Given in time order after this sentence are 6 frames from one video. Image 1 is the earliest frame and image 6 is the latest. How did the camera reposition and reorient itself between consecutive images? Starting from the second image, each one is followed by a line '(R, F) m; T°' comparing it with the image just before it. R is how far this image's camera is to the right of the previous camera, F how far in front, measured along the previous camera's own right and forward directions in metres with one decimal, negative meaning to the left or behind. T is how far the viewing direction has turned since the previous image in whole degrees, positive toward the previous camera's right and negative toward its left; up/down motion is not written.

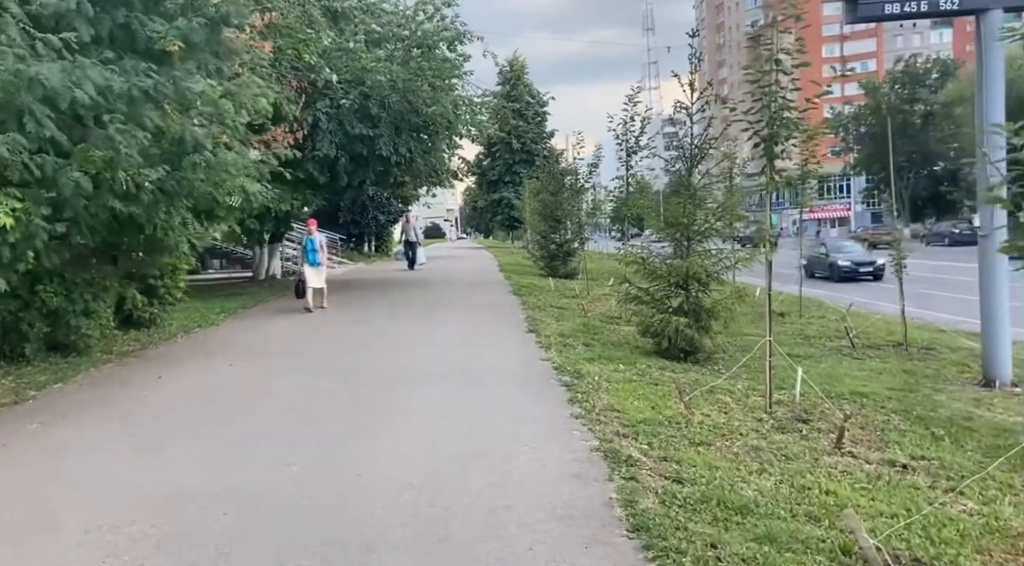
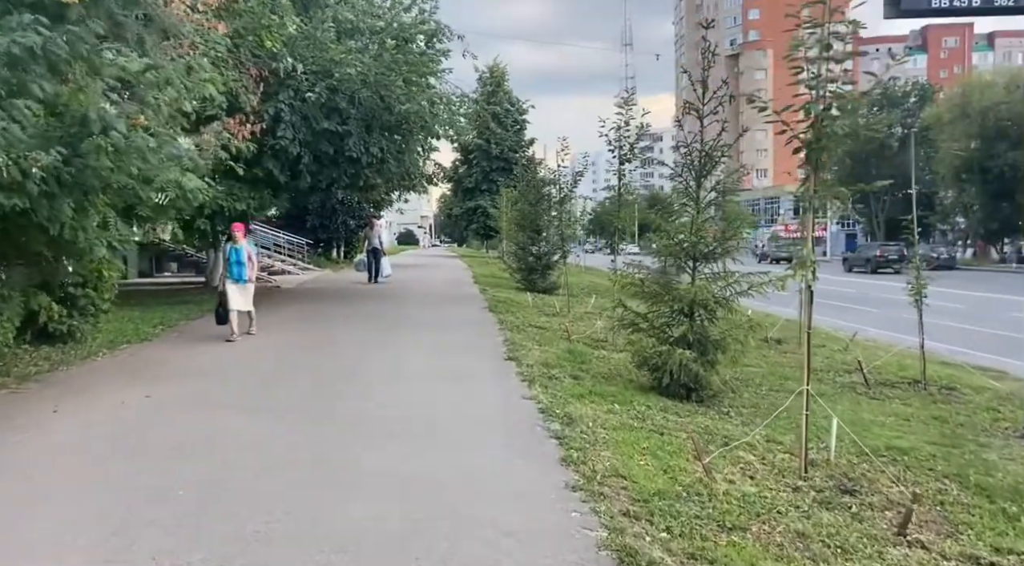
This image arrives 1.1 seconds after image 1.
(-0.1, +1.4) m; +2°
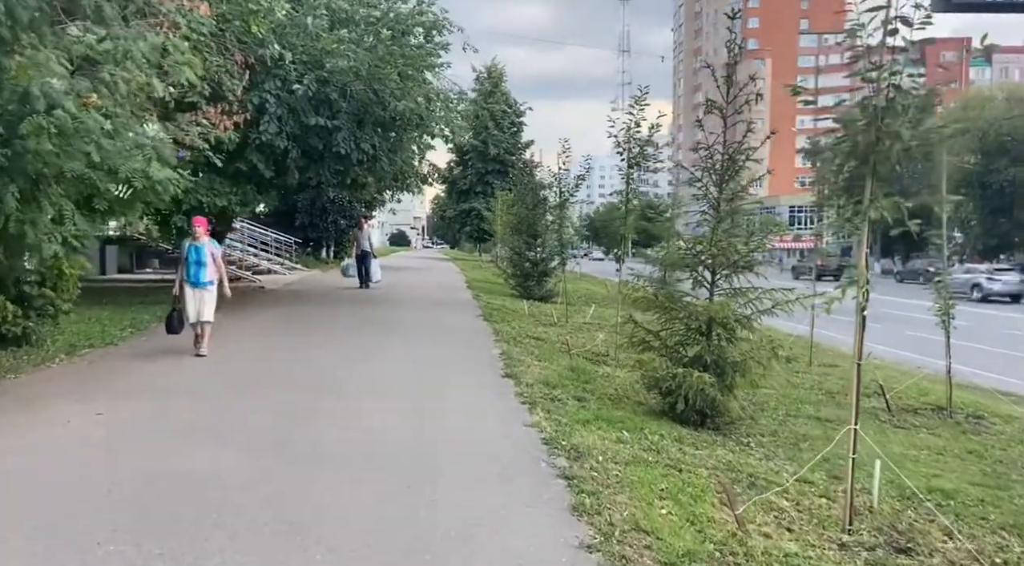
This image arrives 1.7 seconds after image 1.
(-0.1, +0.8) m; +1°
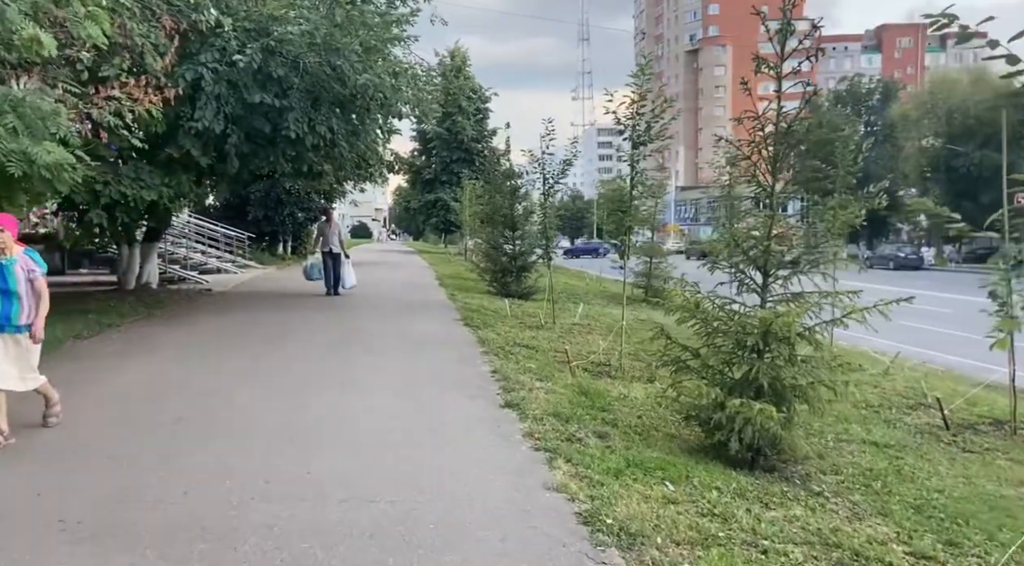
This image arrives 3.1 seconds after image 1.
(-0.3, +1.7) m; +3°
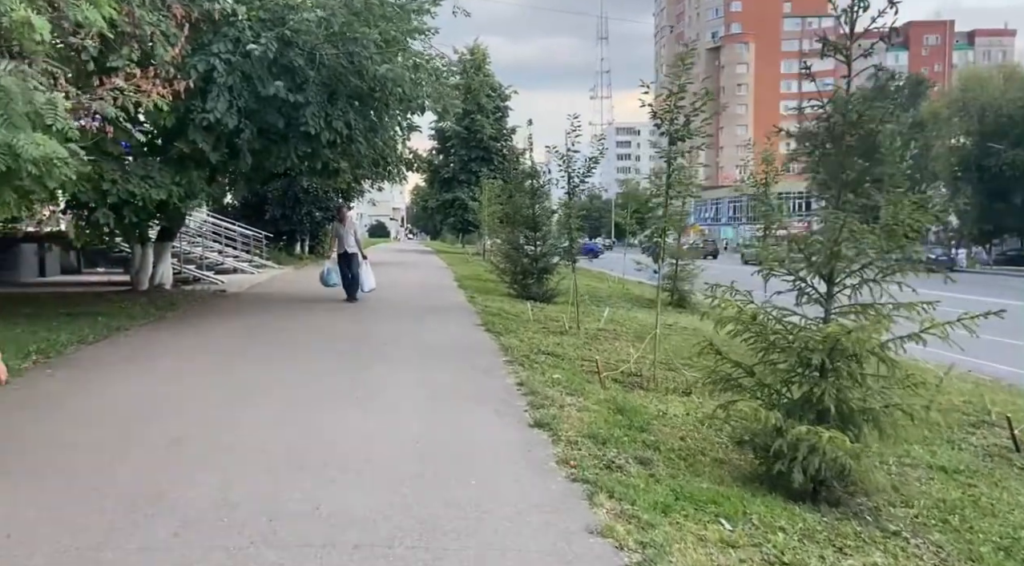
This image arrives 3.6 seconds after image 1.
(-0.1, +0.7) m; -1°
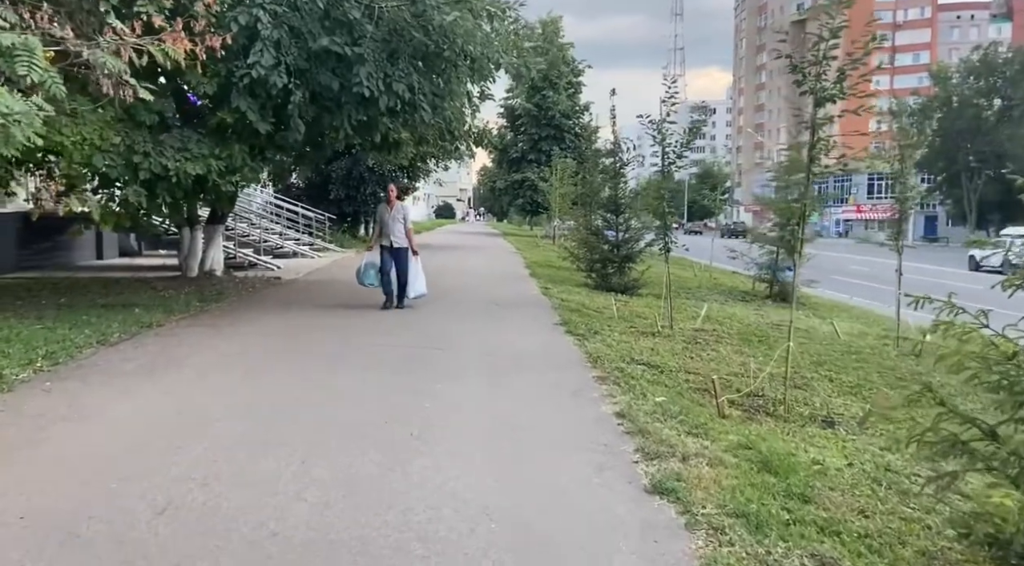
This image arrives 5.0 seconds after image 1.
(-0.3, +1.8) m; -5°
